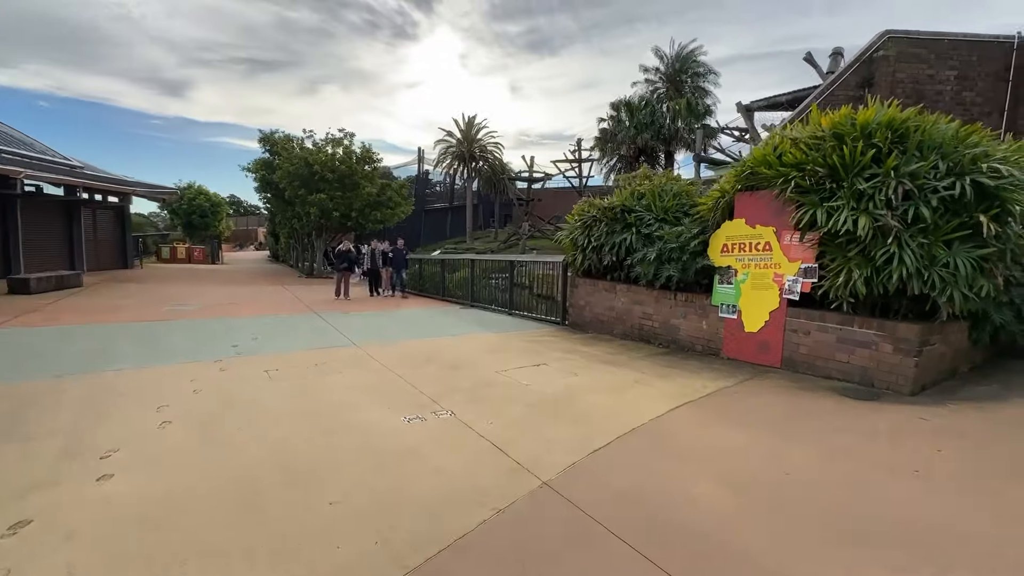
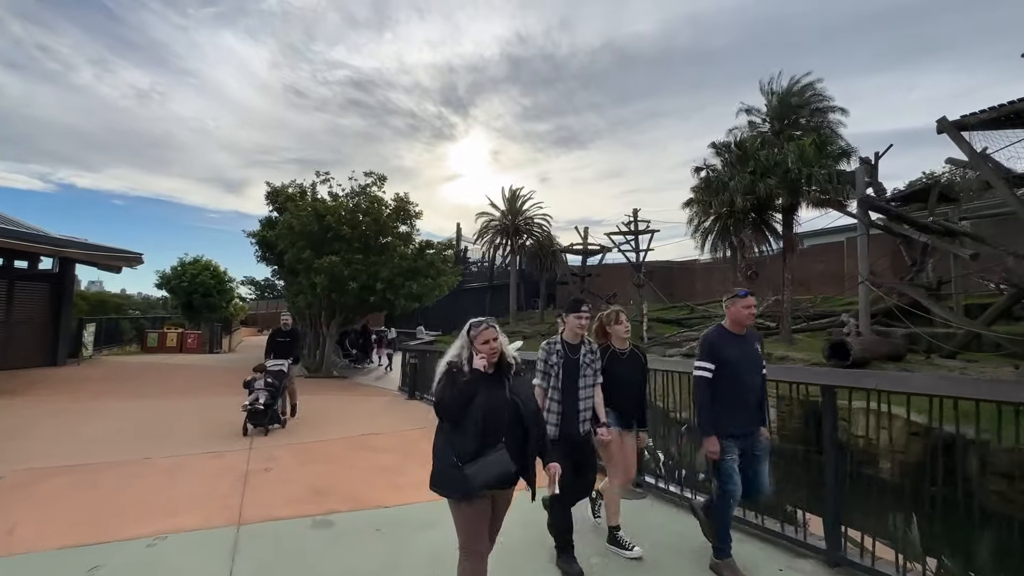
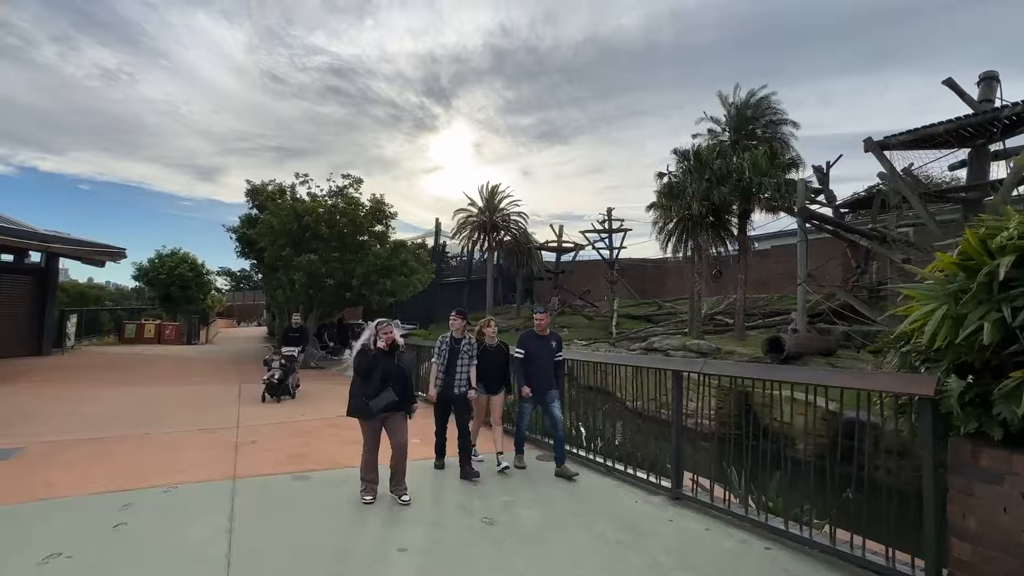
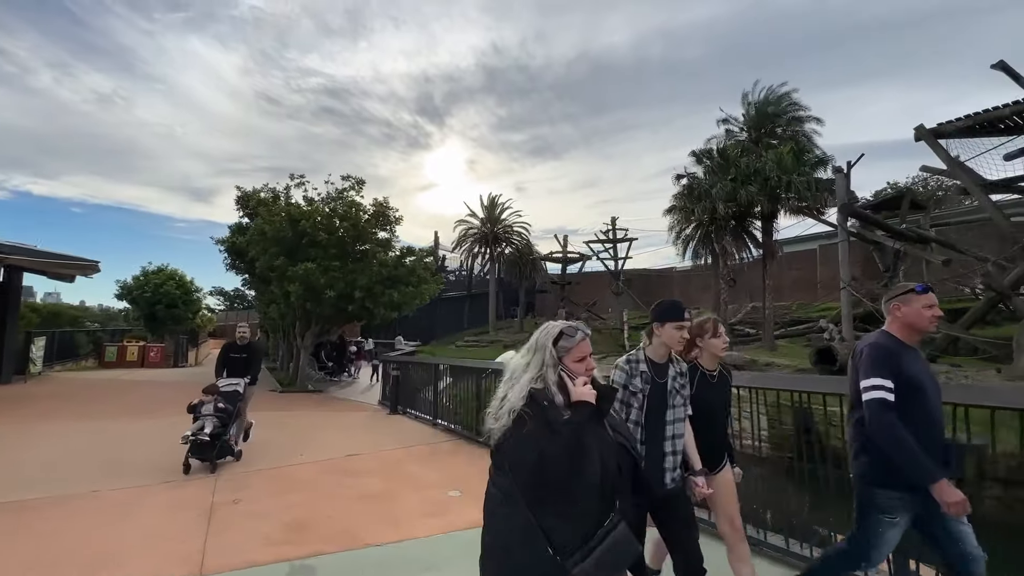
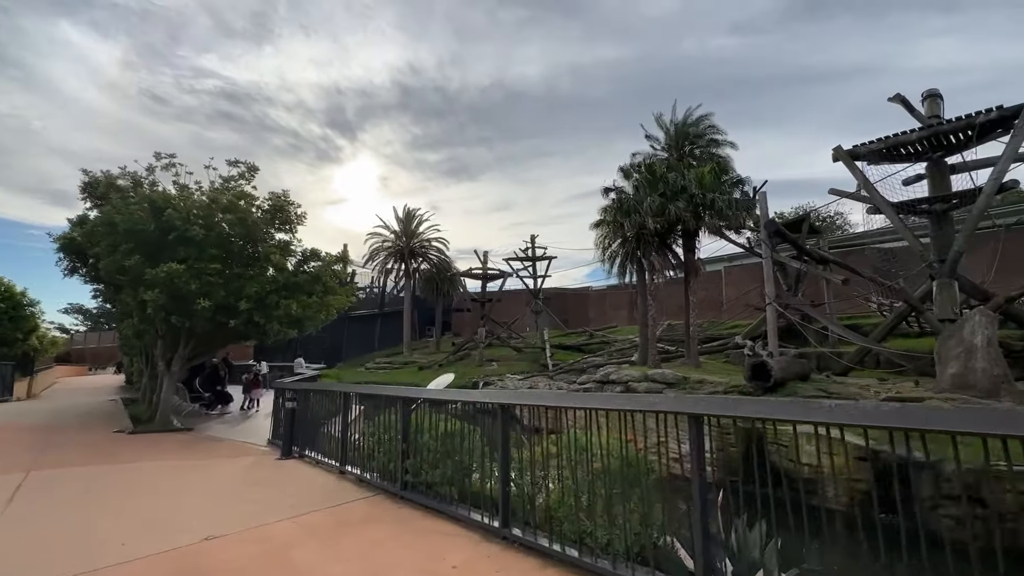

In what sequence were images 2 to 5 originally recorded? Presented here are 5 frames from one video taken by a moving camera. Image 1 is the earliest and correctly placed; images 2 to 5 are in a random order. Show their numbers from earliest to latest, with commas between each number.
3, 2, 4, 5
